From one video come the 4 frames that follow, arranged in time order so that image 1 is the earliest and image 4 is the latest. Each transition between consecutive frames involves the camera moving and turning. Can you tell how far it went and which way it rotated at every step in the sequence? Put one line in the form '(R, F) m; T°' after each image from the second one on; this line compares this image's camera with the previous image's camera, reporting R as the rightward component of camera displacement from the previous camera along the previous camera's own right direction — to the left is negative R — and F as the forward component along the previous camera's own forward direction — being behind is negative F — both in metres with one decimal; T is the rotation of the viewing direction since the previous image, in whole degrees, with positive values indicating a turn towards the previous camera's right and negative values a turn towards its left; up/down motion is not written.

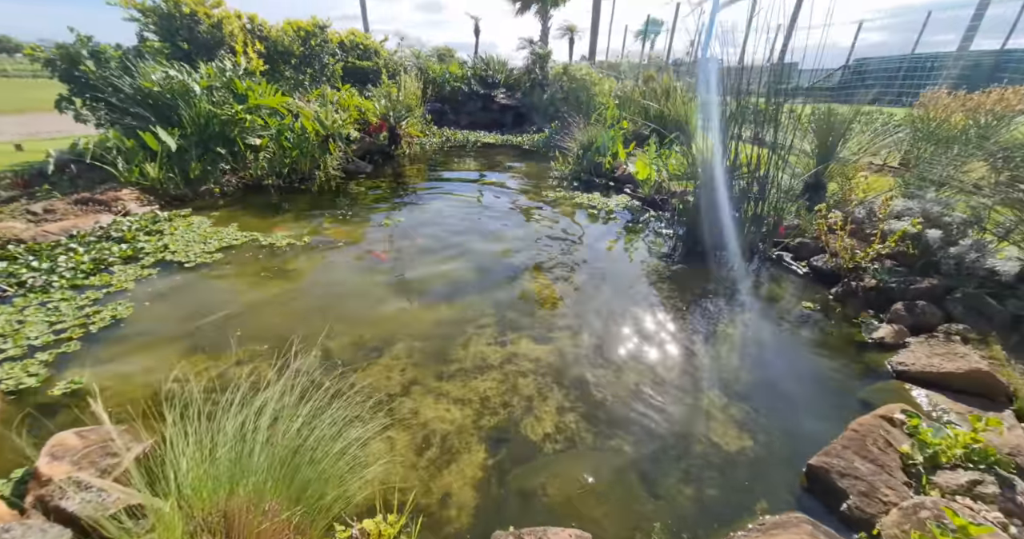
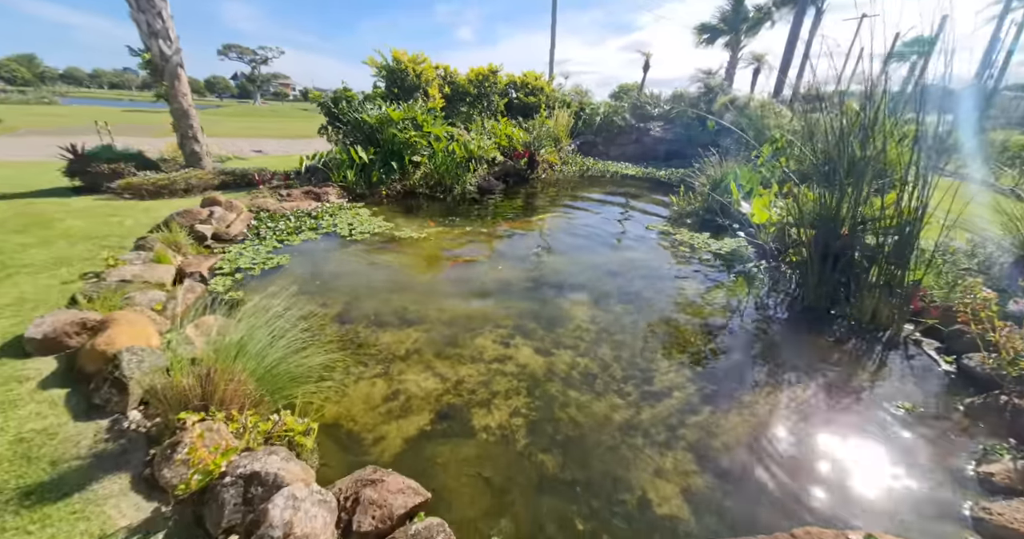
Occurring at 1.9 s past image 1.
(+1.1, 0.0) m; -26°
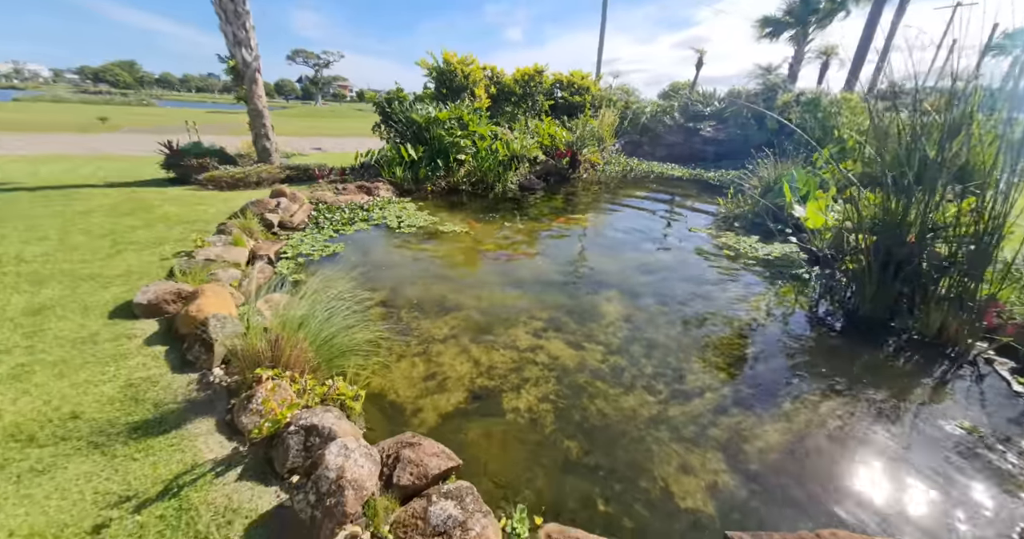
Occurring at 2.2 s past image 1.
(0.0, -0.1) m; -6°
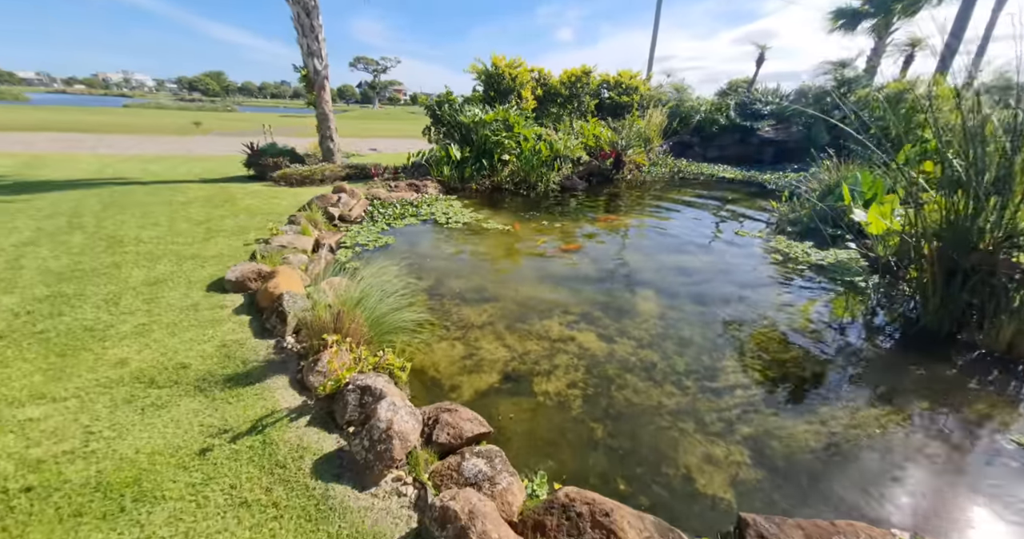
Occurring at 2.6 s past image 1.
(+0.1, -0.2) m; -6°
